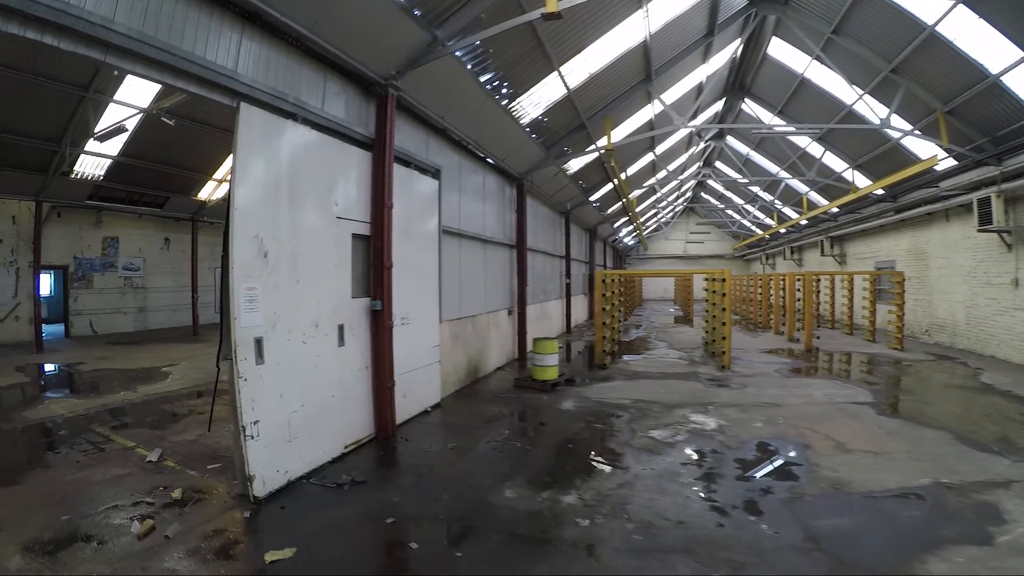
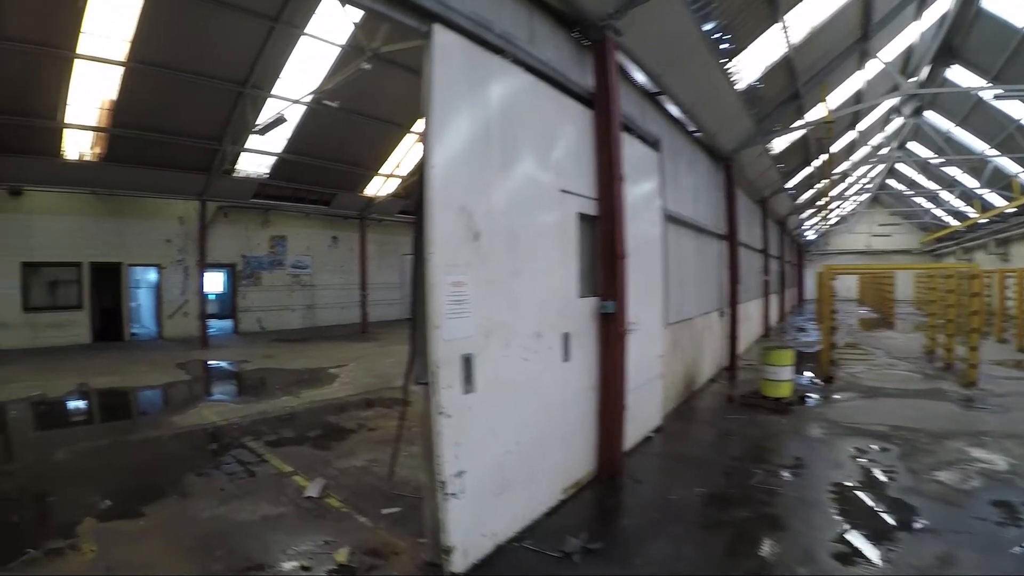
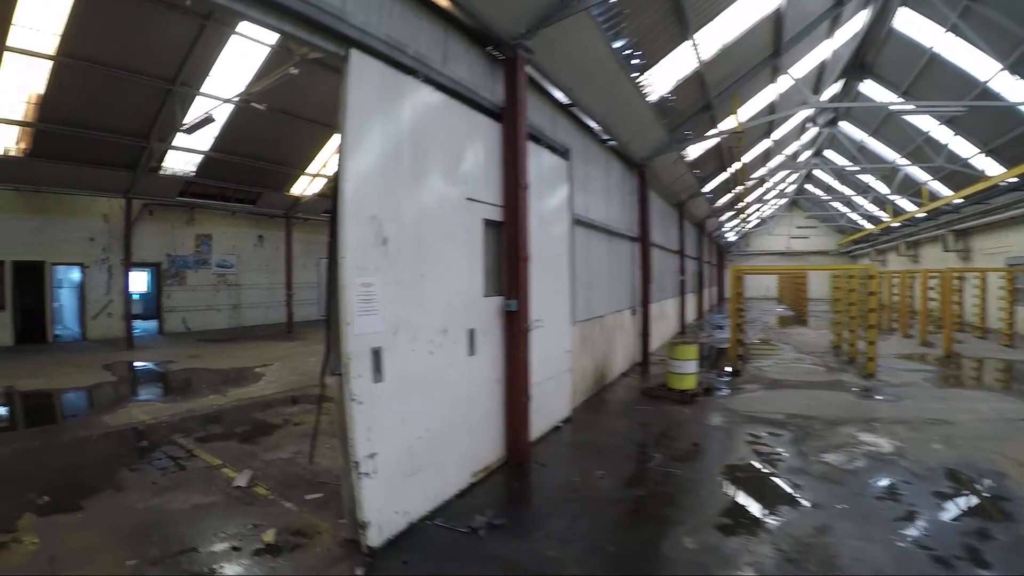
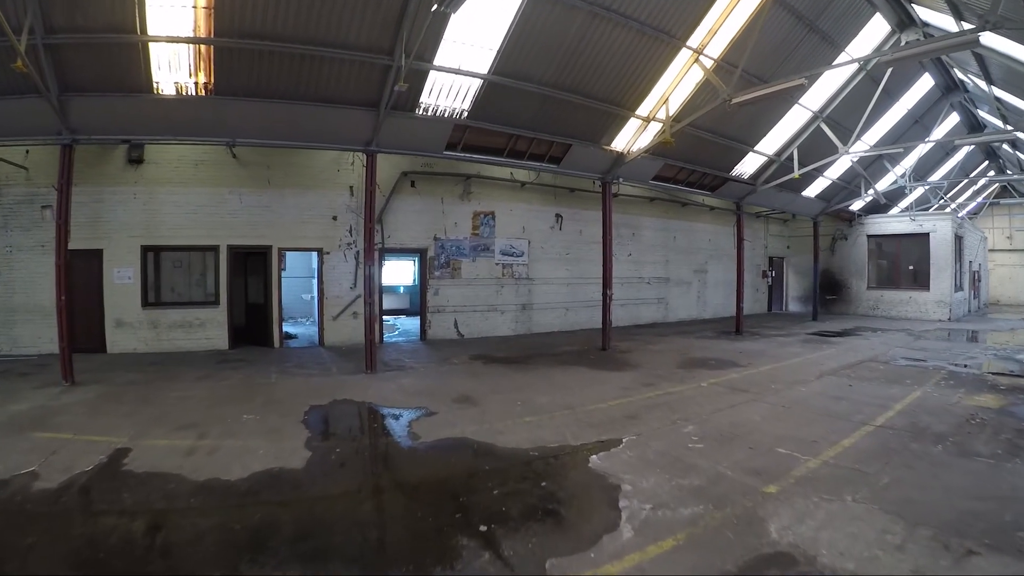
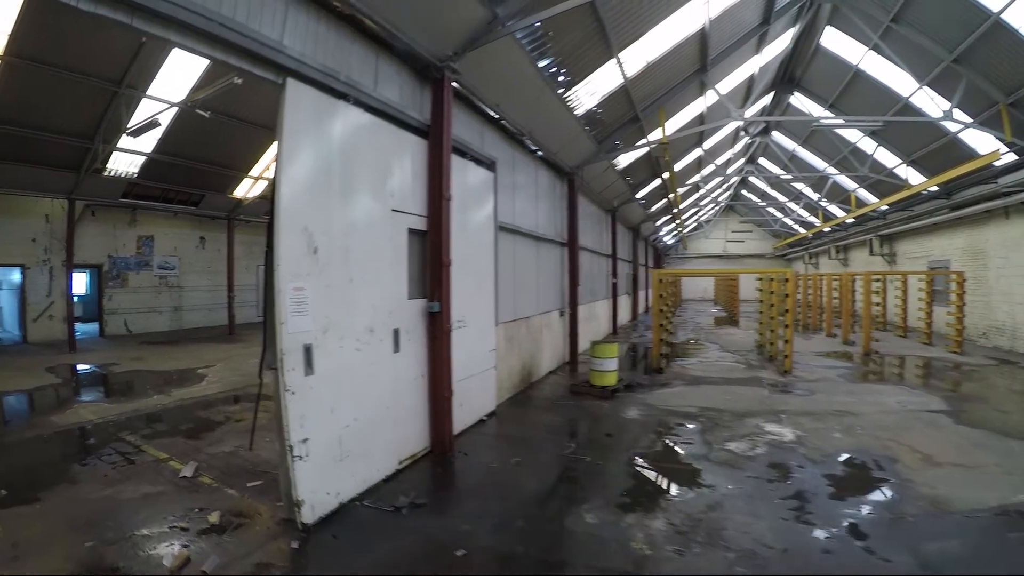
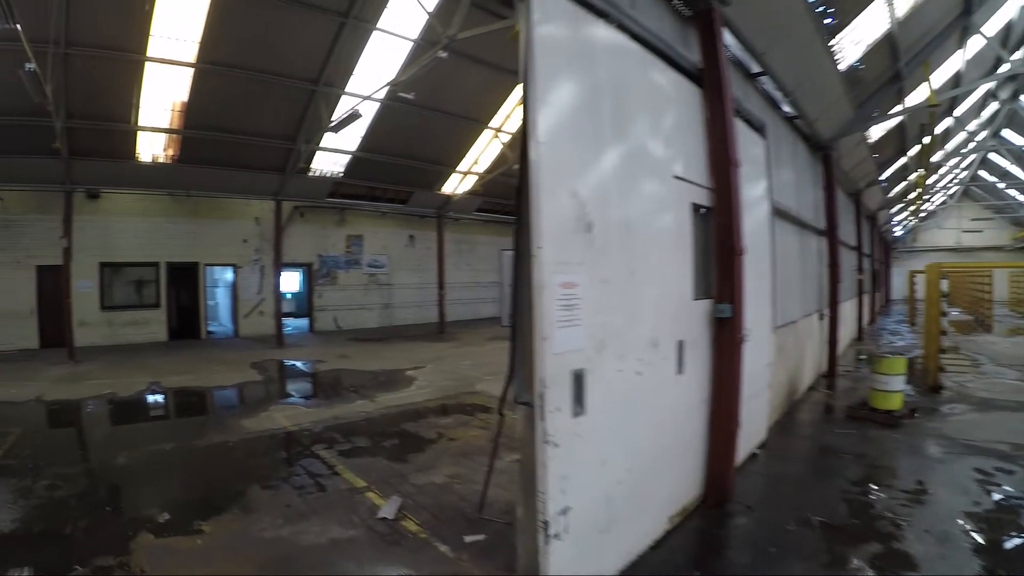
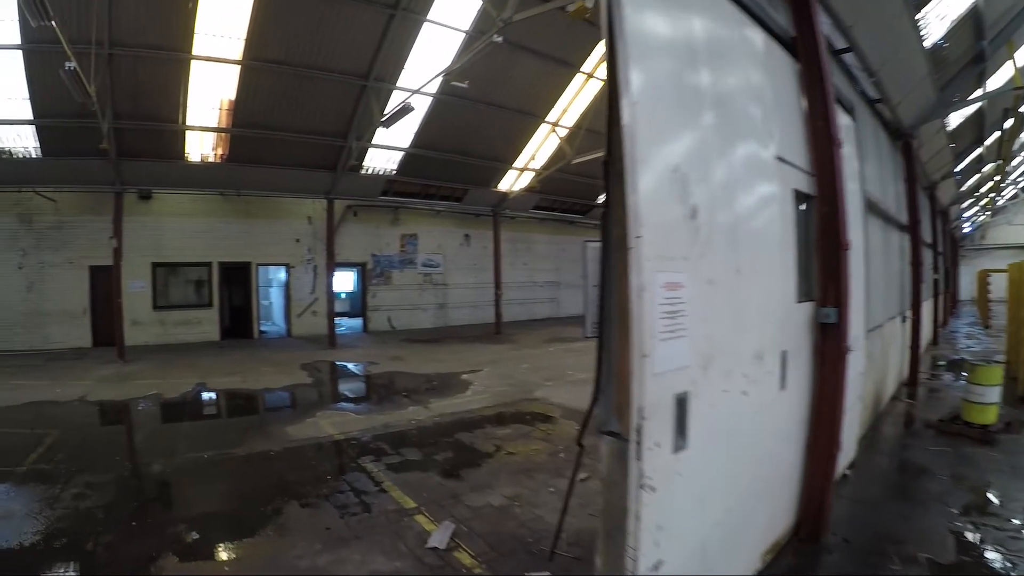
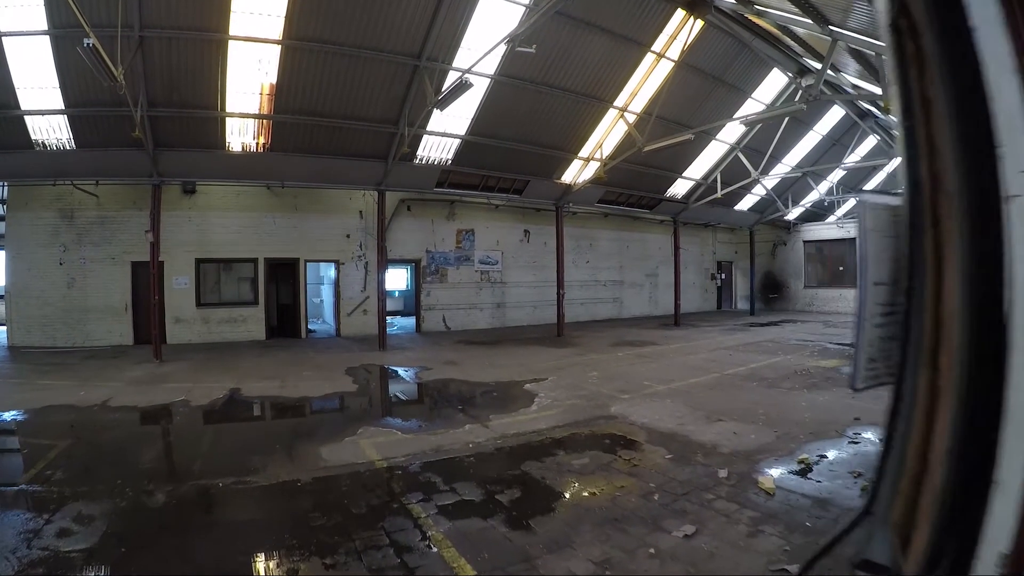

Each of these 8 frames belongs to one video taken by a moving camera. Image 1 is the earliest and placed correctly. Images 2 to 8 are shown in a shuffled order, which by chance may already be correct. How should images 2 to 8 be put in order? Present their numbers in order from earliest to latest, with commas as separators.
5, 3, 2, 6, 7, 8, 4
